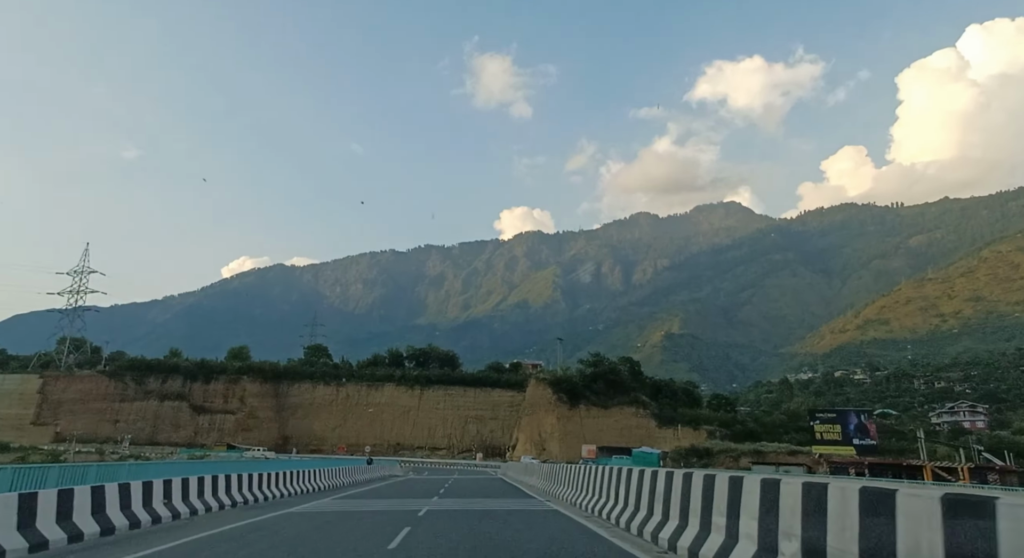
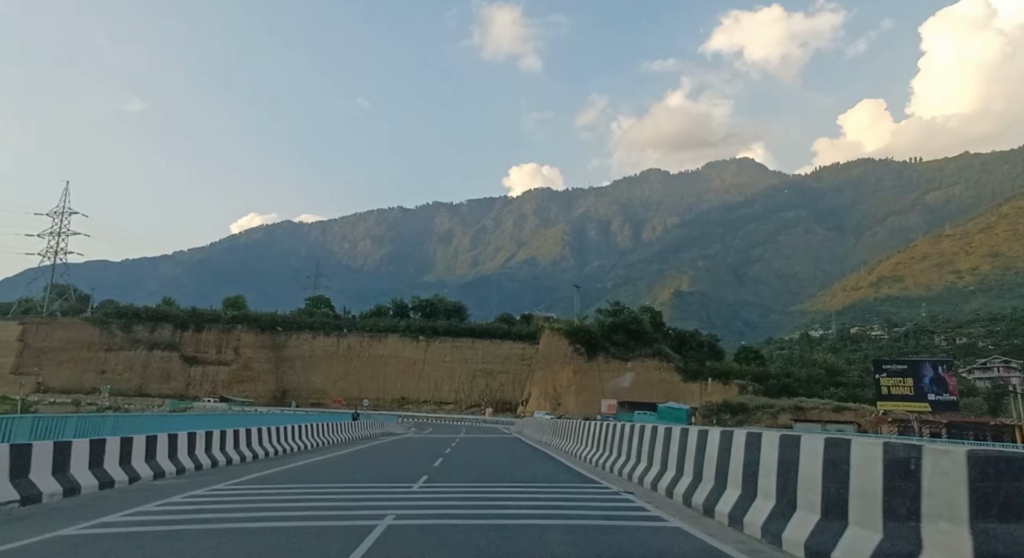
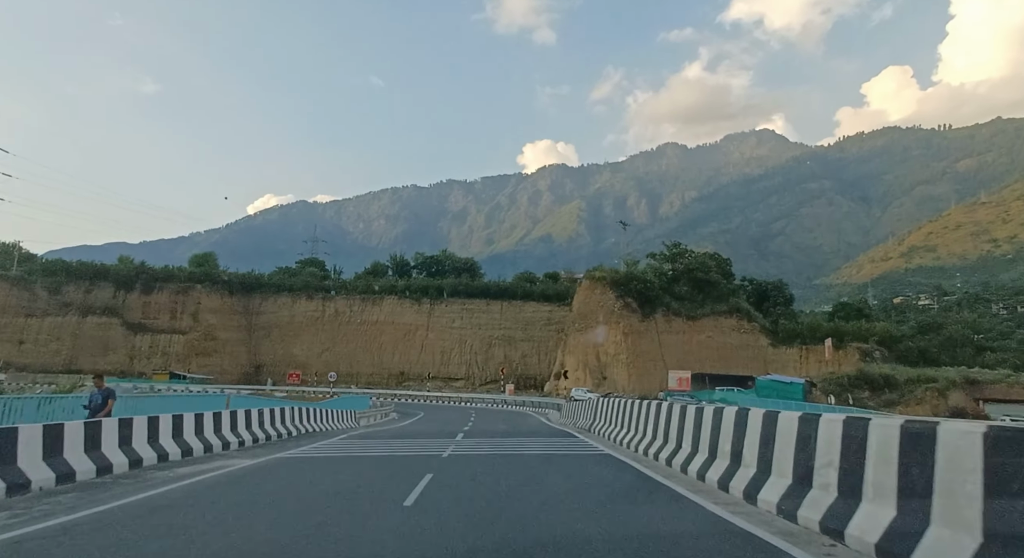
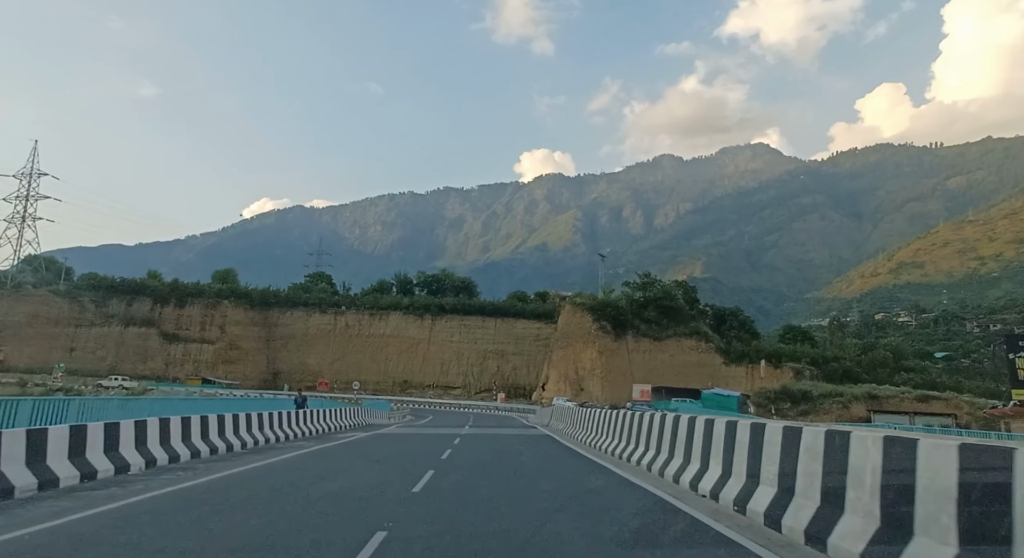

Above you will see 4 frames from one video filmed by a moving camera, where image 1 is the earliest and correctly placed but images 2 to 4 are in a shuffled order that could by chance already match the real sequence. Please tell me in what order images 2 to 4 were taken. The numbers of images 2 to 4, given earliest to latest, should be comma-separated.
2, 4, 3
